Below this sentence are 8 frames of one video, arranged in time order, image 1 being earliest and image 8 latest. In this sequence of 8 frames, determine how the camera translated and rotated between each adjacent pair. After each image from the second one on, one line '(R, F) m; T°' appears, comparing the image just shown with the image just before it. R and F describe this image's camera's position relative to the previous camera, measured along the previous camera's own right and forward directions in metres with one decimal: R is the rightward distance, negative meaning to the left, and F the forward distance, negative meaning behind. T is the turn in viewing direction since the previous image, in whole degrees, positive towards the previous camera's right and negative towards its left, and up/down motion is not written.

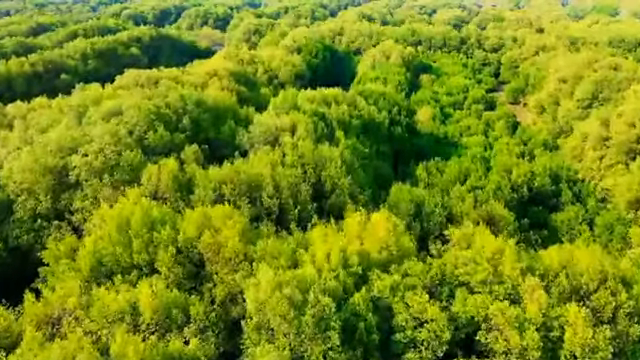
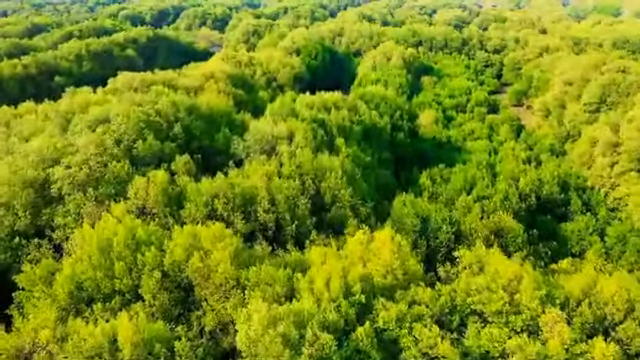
(+0.1, +3.2) m; 0°
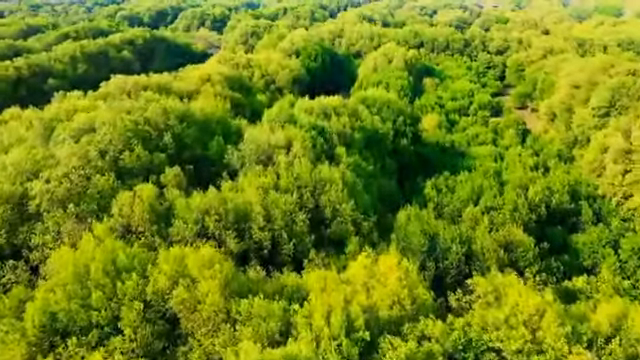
(0.0, +3.5) m; 0°
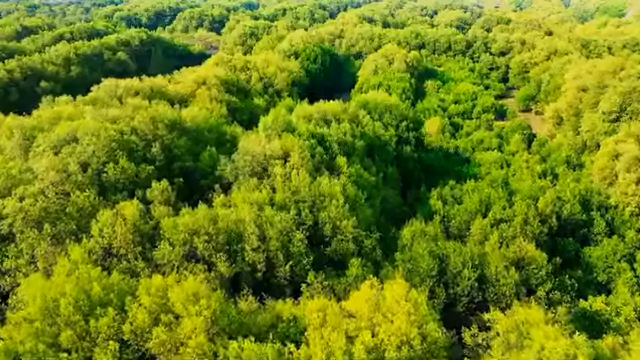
(+0.1, +3.7) m; 0°
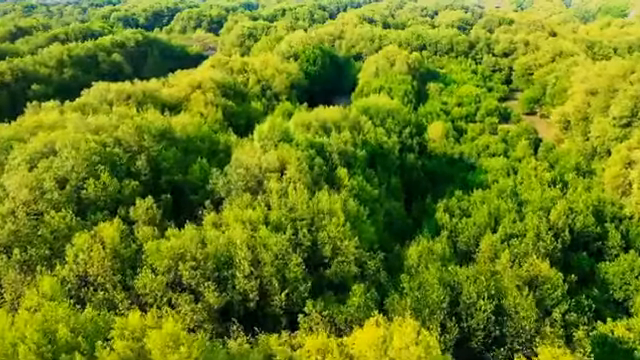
(+0.1, +3.8) m; 0°
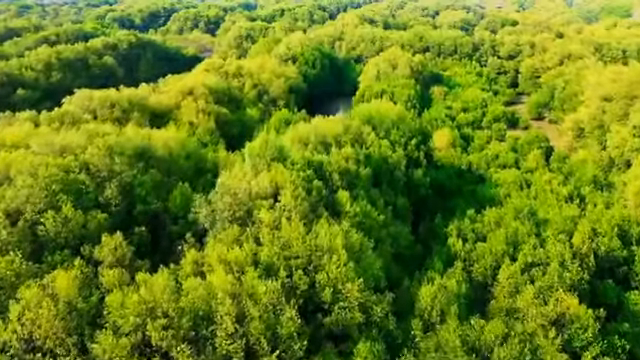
(+0.1, +6.3) m; 0°
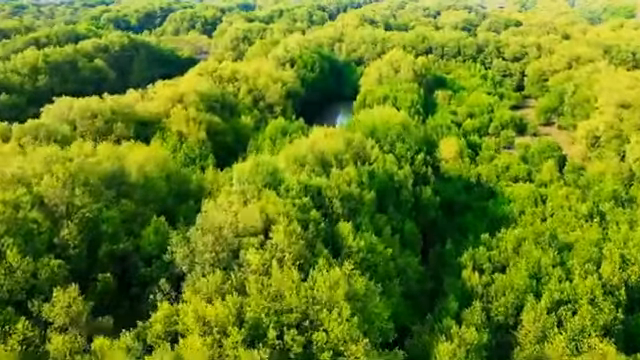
(+0.1, +6.3) m; 0°
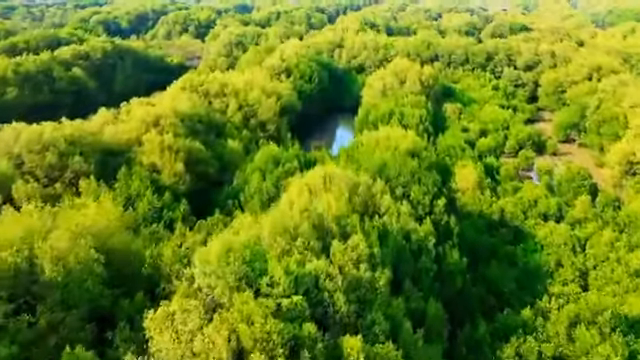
(+0.1, +12.7) m; 0°
